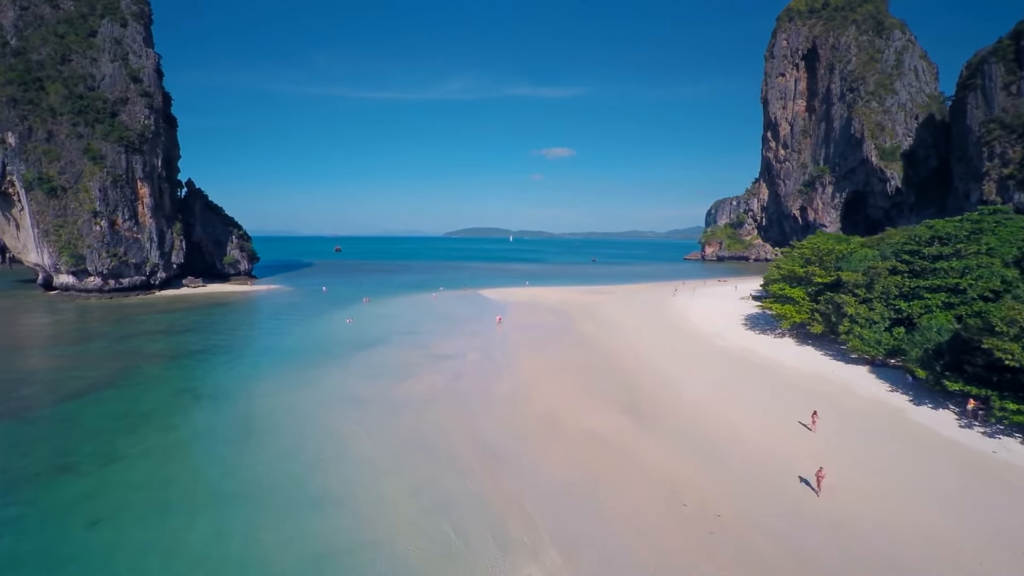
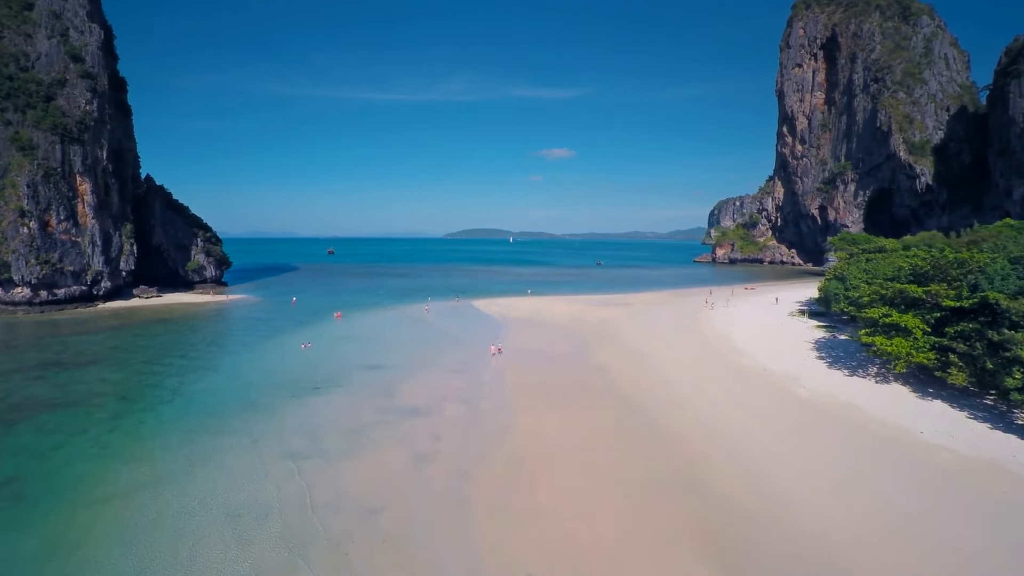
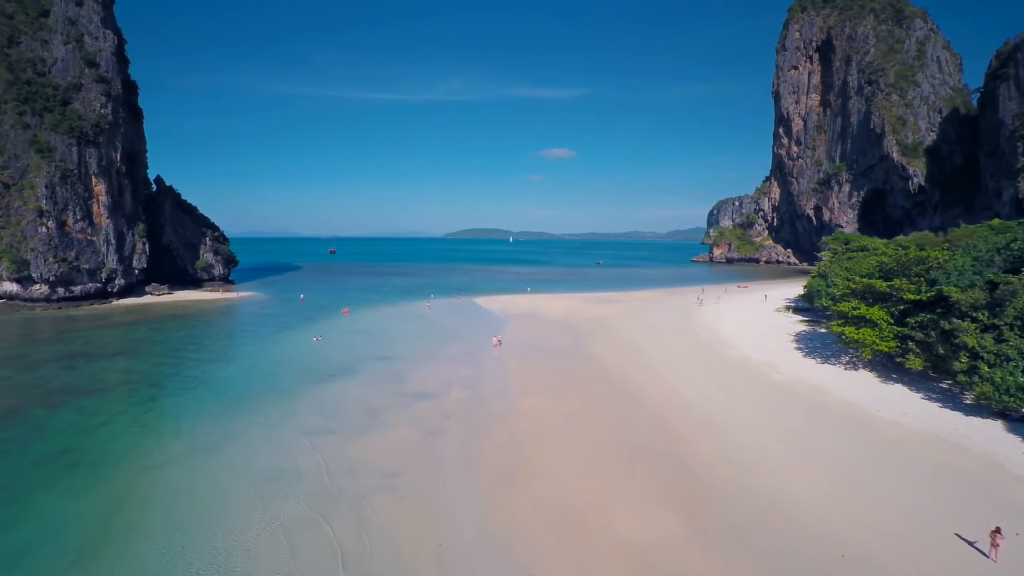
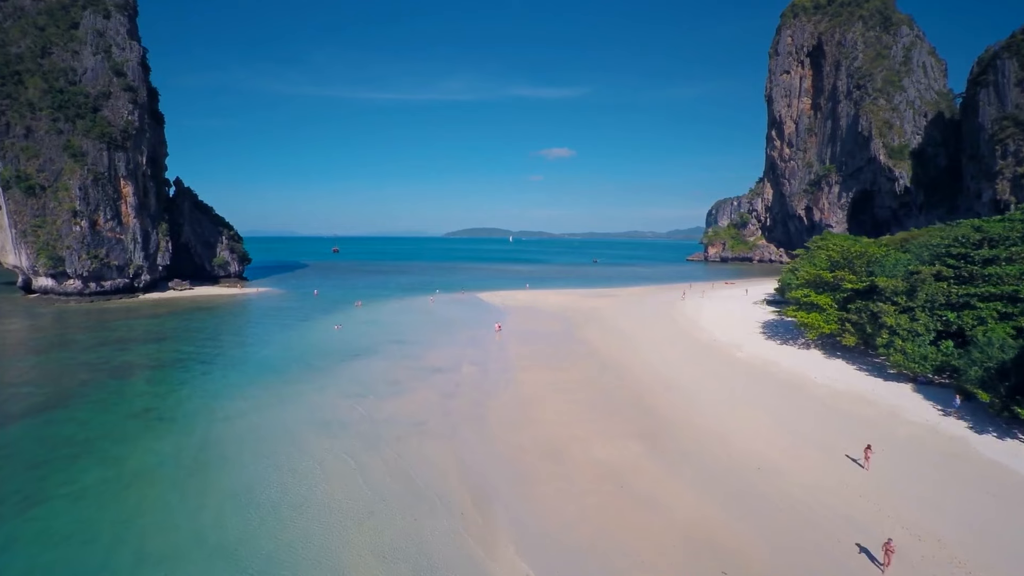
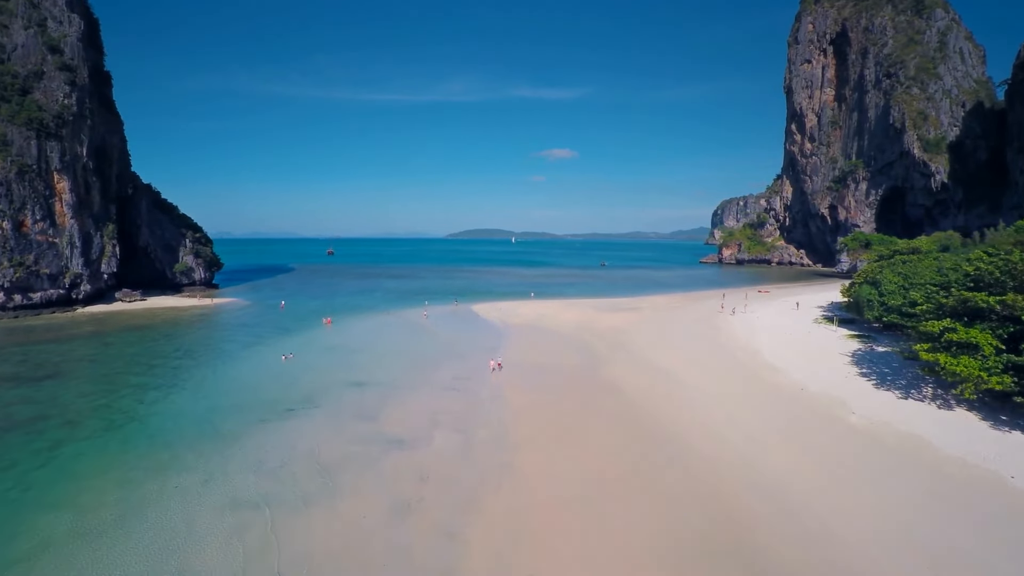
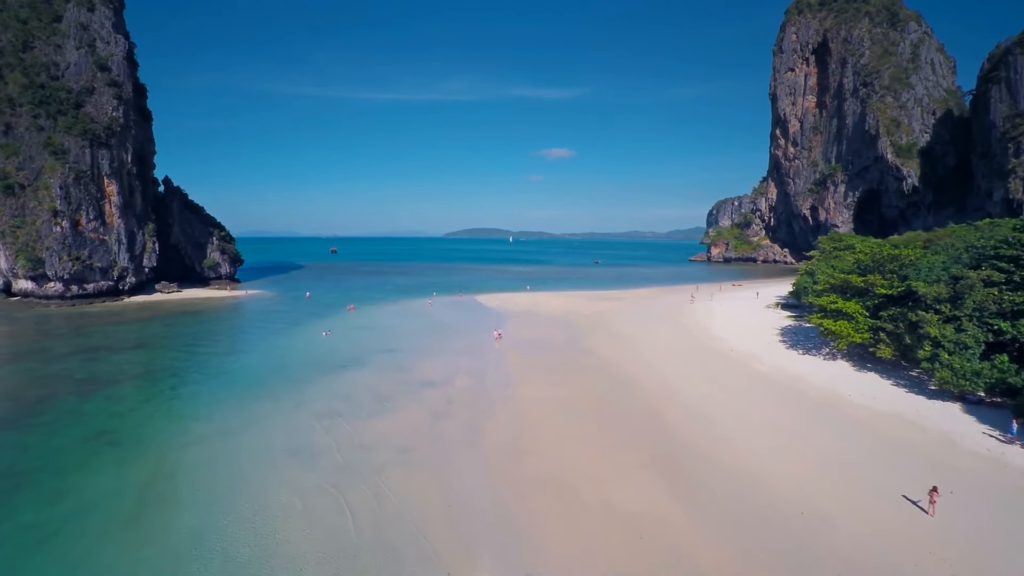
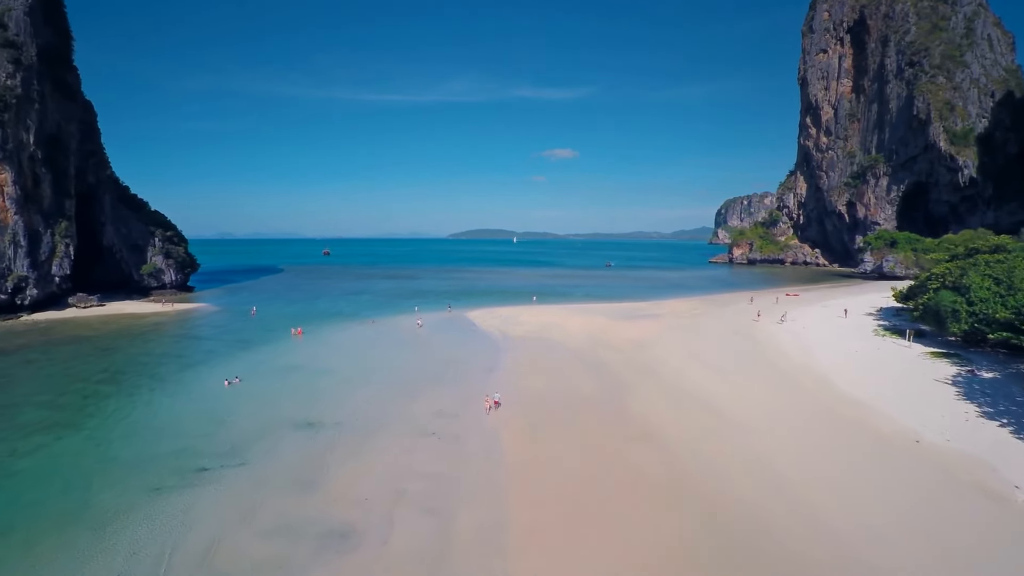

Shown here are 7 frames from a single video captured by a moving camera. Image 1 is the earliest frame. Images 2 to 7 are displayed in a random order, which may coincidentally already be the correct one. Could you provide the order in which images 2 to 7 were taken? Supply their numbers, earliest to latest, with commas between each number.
4, 6, 3, 2, 5, 7
